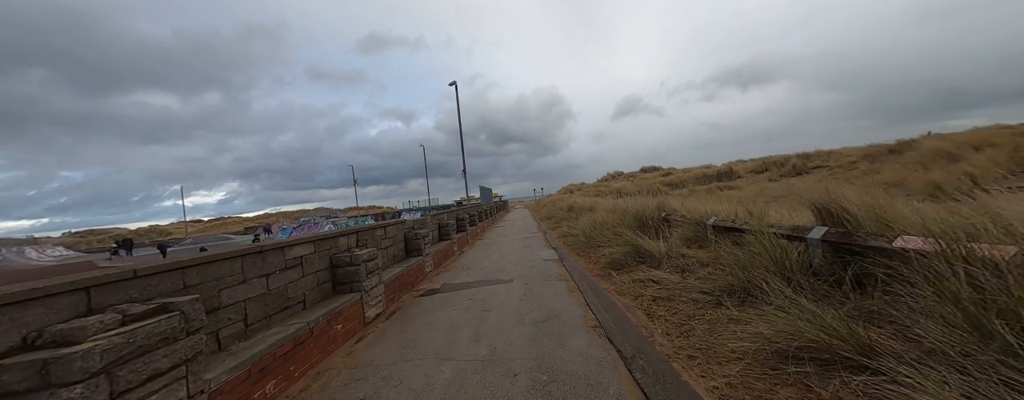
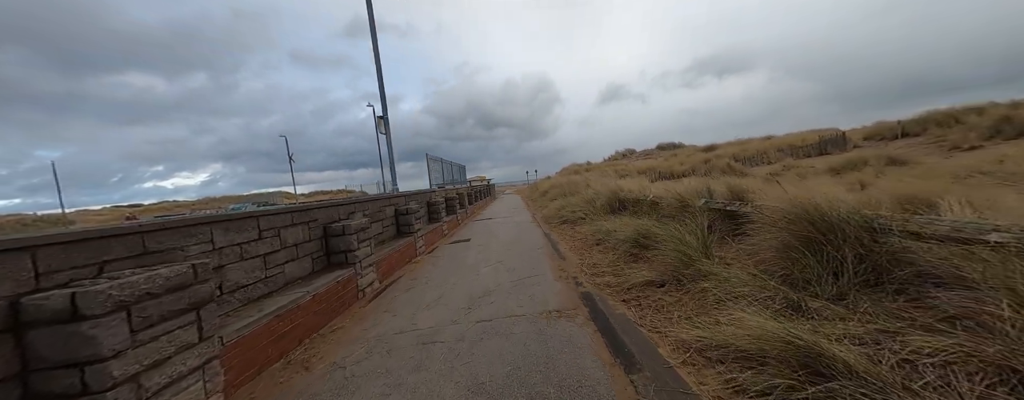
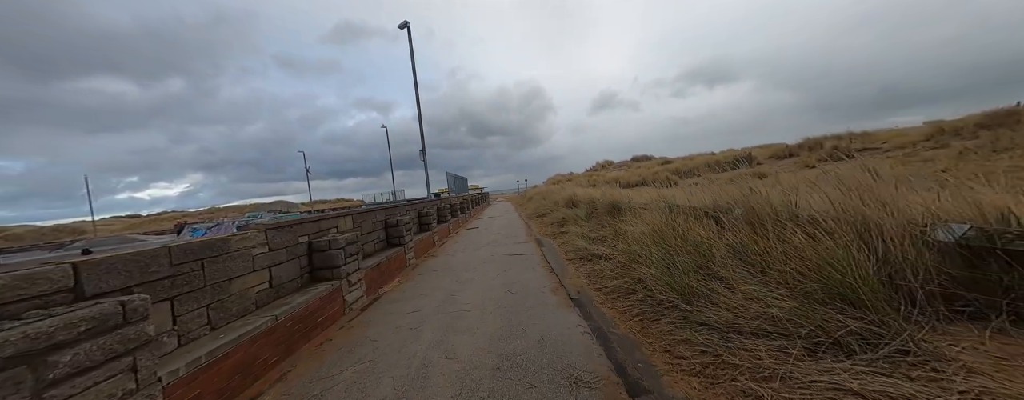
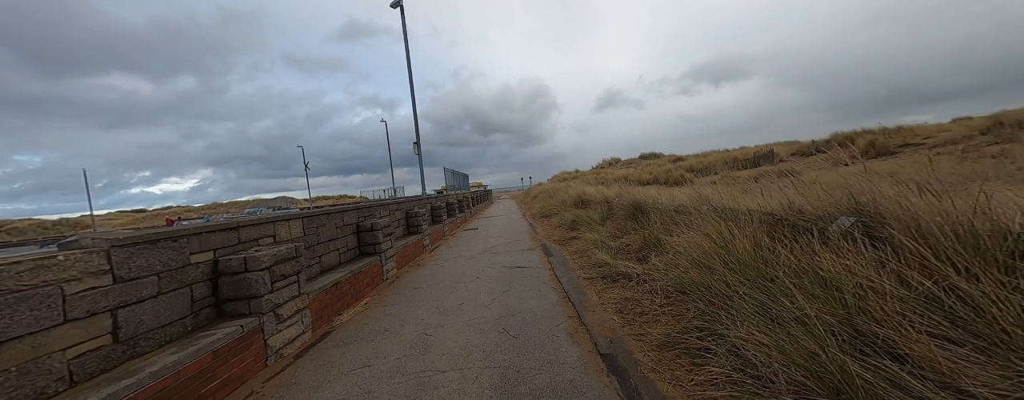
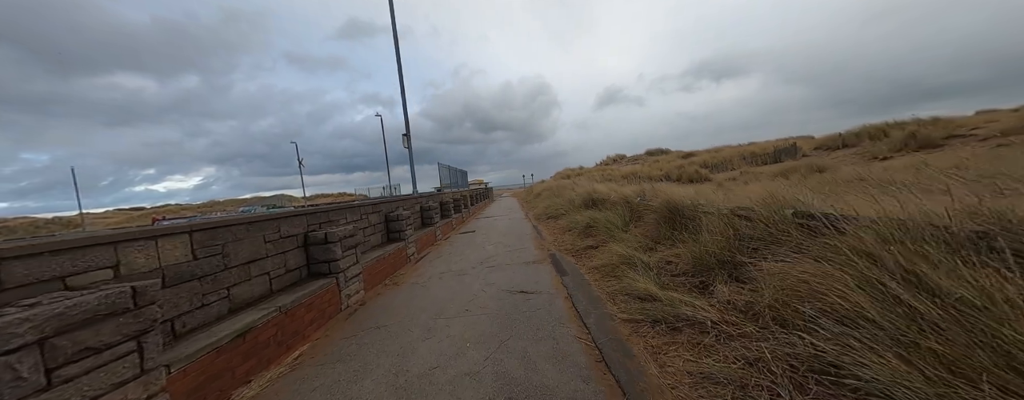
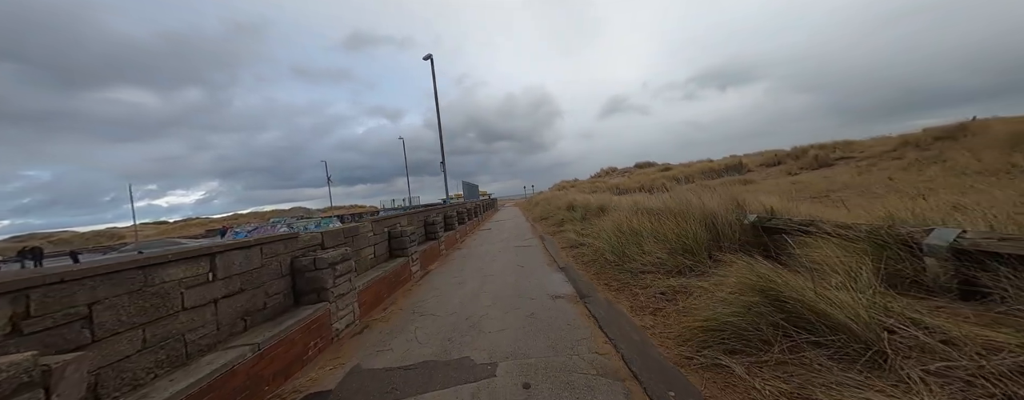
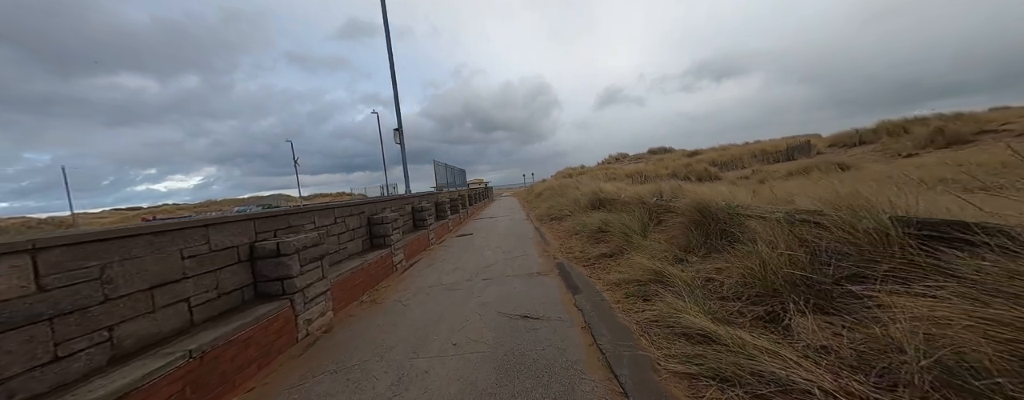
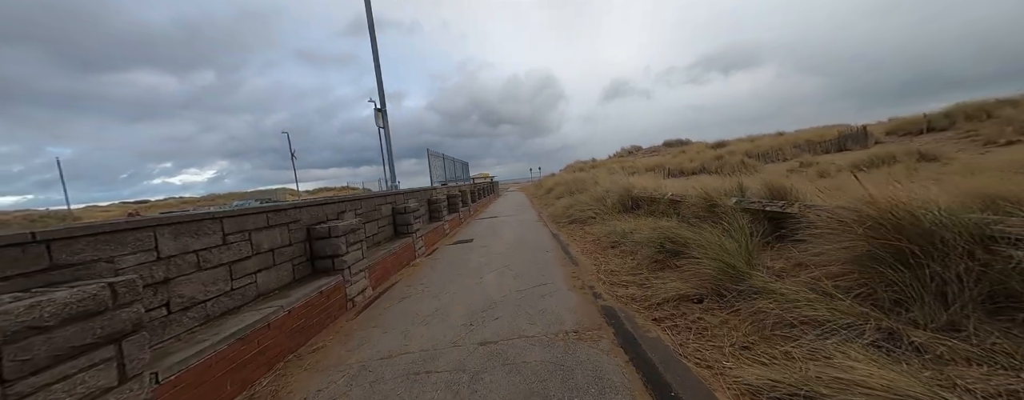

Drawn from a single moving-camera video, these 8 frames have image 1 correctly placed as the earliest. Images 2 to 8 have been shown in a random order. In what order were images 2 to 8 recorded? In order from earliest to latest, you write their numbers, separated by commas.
6, 3, 4, 5, 7, 2, 8
